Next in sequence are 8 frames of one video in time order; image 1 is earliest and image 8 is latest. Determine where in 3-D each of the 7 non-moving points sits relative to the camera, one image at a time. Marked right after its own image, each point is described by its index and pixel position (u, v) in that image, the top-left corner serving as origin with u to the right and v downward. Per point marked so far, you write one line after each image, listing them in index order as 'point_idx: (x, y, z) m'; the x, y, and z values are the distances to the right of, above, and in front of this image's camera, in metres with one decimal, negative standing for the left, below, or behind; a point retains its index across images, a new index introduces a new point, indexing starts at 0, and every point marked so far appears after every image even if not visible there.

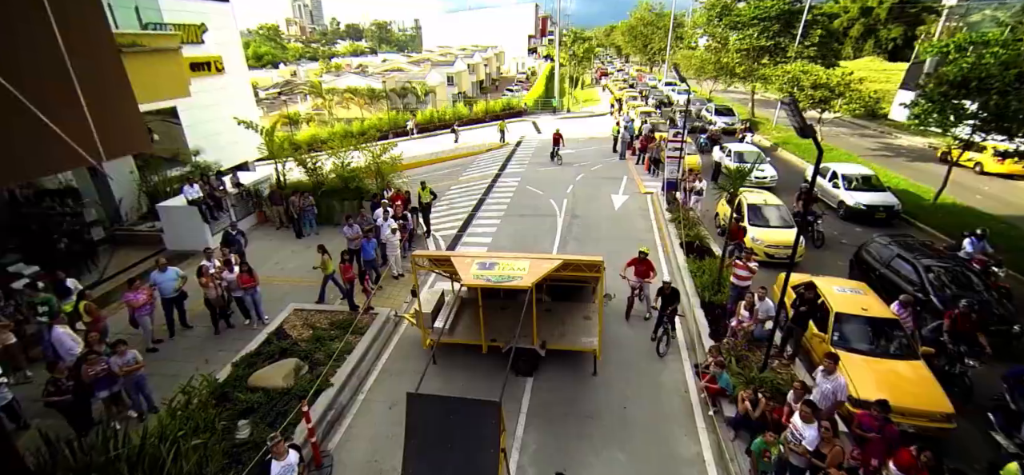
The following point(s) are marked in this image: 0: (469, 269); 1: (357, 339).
0: (-0.7, -0.5, +7.5) m
1: (-3.4, -2.2, +9.4) m
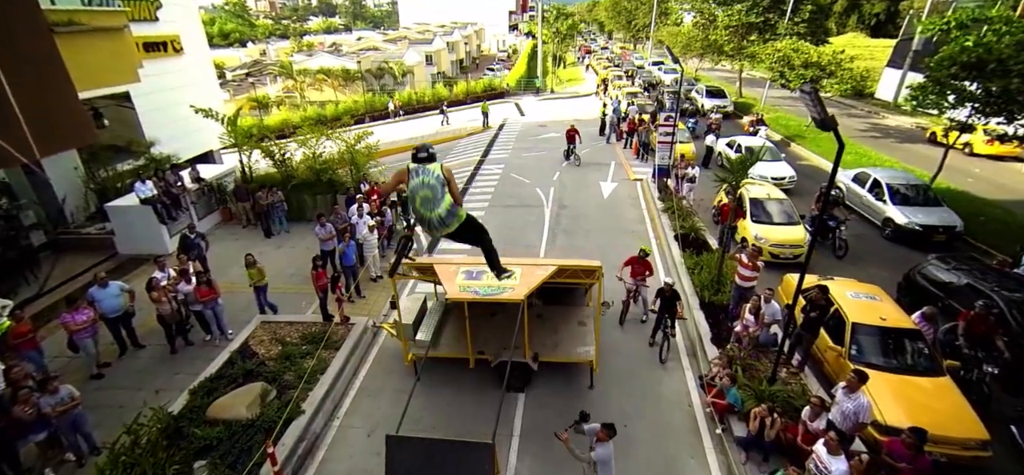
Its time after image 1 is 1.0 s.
0: (-0.9, -0.7, +6.7) m
1: (-3.6, -2.3, +8.6) m
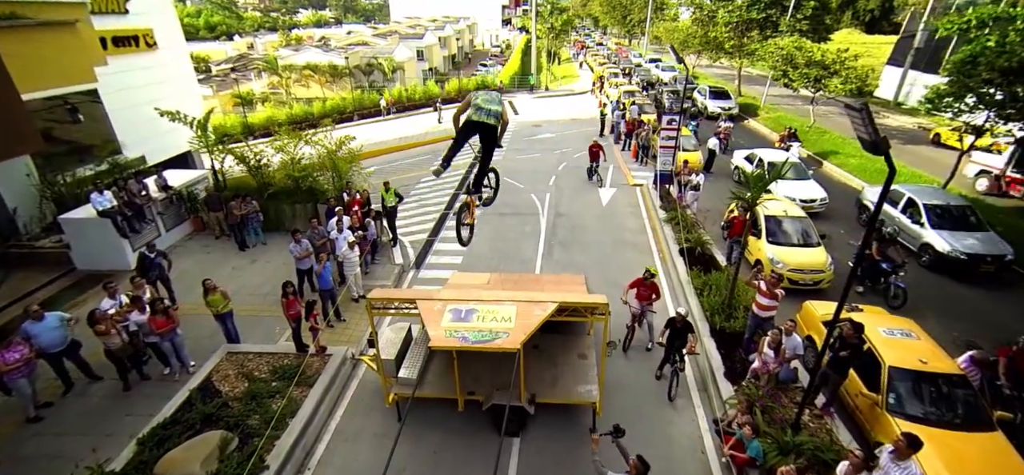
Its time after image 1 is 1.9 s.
0: (-1.0, -1.1, +5.8) m
1: (-3.7, -2.8, +7.7) m
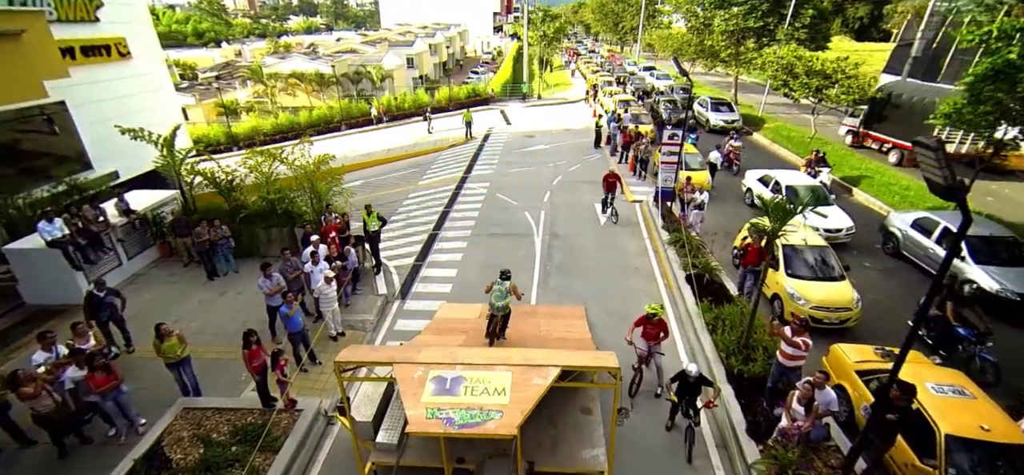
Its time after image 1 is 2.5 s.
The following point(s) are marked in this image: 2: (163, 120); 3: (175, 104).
0: (-1.0, -1.7, +4.9) m
1: (-3.8, -3.4, +6.7) m
2: (-15.2, +5.4, +19.2) m
3: (-15.5, +6.1, +19.9) m
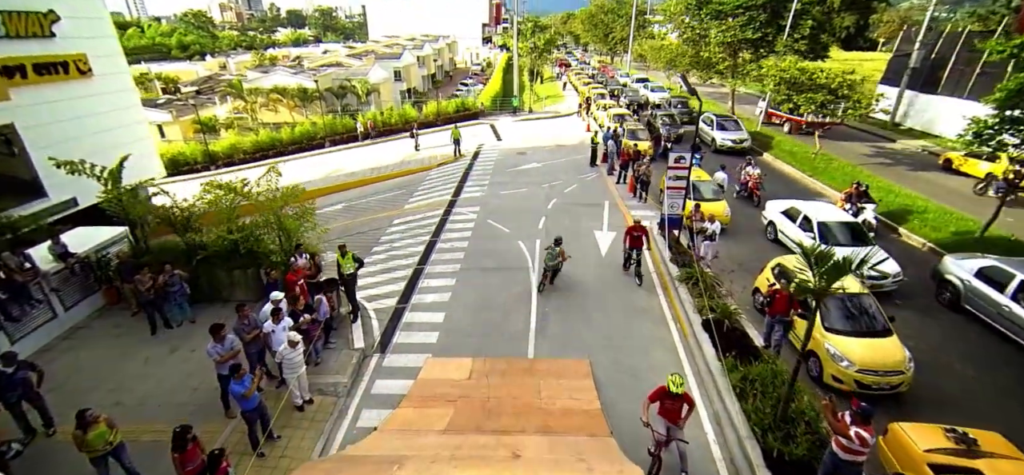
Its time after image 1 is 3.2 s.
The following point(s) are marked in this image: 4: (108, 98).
0: (-1.0, -2.6, +3.5) m
1: (-3.8, -4.4, +5.3) m
2: (-15.6, +4.0, +17.7) m
3: (-15.9, +4.7, +18.4) m
4: (-15.7, +5.2, +16.6) m
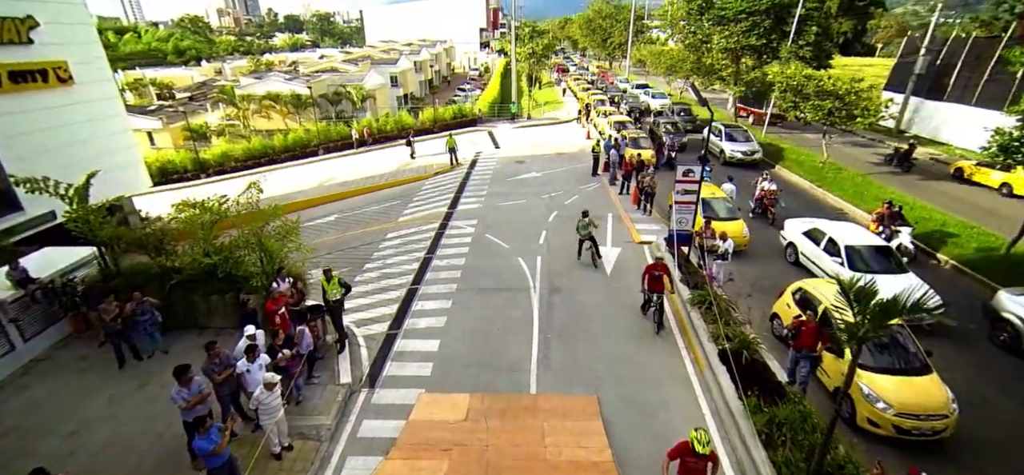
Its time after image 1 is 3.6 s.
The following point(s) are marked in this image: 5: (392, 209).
0: (-1.0, -3.0, +2.7) m
1: (-3.7, -4.8, +4.5) m
2: (-15.6, +3.4, +16.9) m
3: (-16.0, +4.1, +17.6) m
4: (-15.8, +4.6, +15.8) m
5: (-5.4, +1.3, +19.7) m
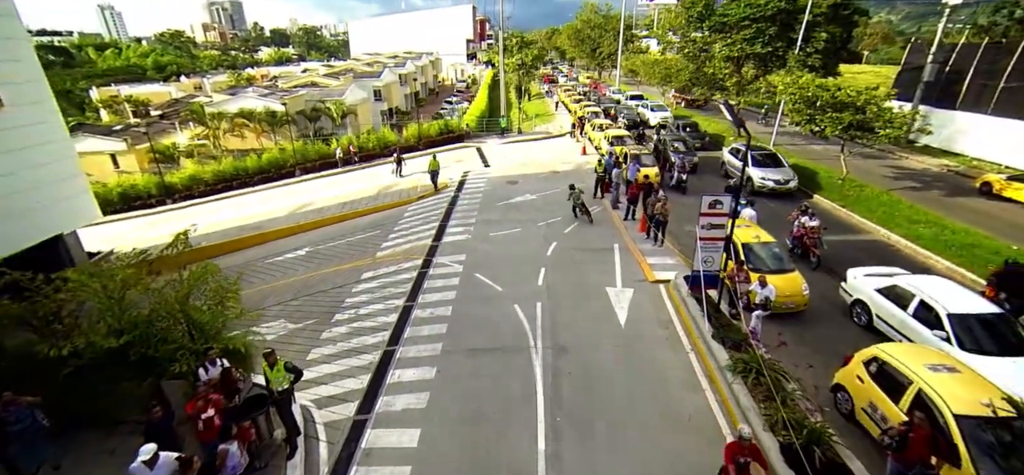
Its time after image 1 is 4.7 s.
0: (-0.8, -4.0, +0.6) m
1: (-3.6, -5.9, +2.2) m
2: (-15.9, +1.8, +14.6) m
3: (-16.3, +2.5, +15.3) m
4: (-16.0, +3.0, +13.5) m
5: (-5.7, -0.1, +17.6) m
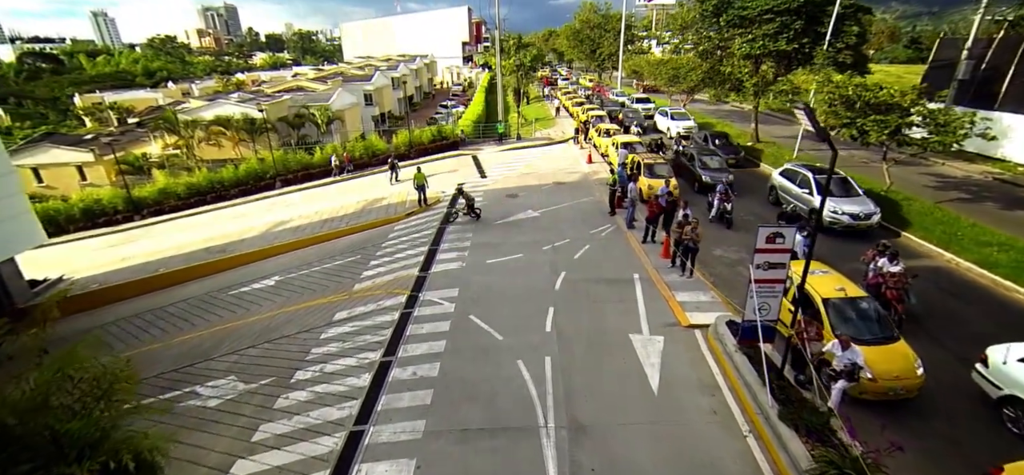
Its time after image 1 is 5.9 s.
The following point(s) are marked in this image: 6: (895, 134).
0: (-0.7, -4.8, -1.8) m
1: (-3.4, -6.7, -0.2) m
2: (-15.9, +0.8, +12.2) m
3: (-16.3, +1.5, +12.9) m
4: (-16.0, +2.0, +11.1) m
5: (-5.7, -1.1, +15.2) m
6: (+14.3, +4.0, +16.5) m
